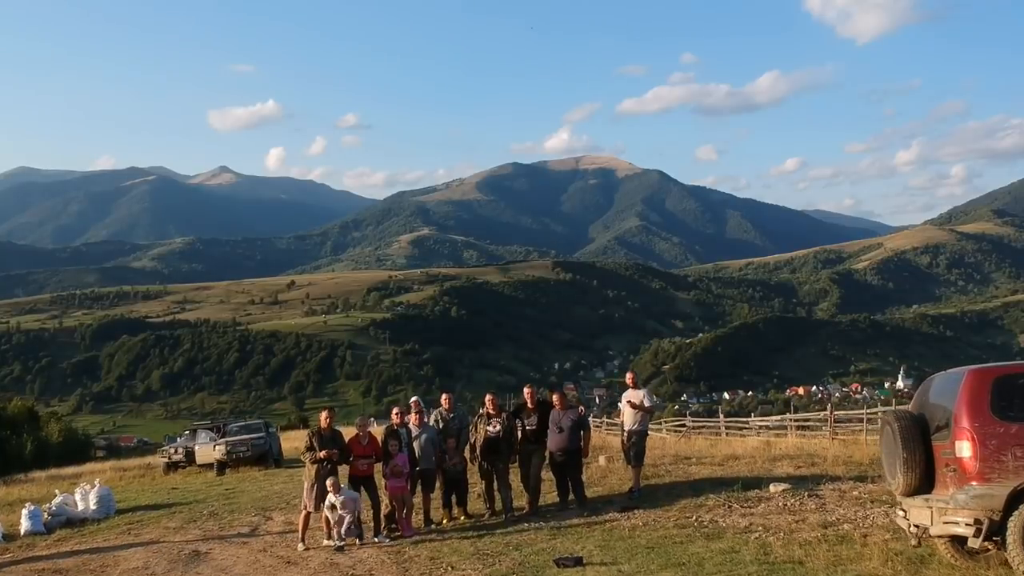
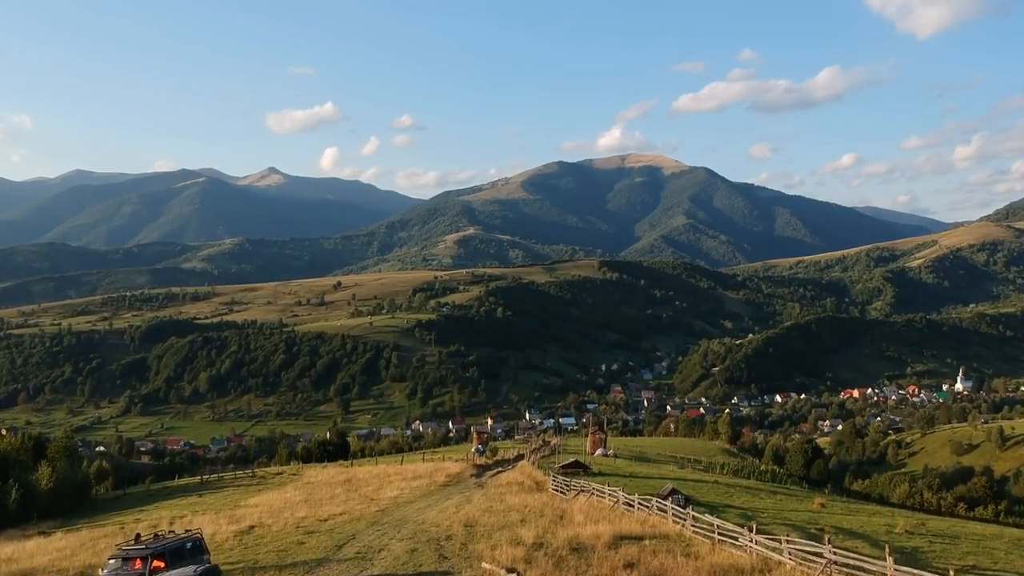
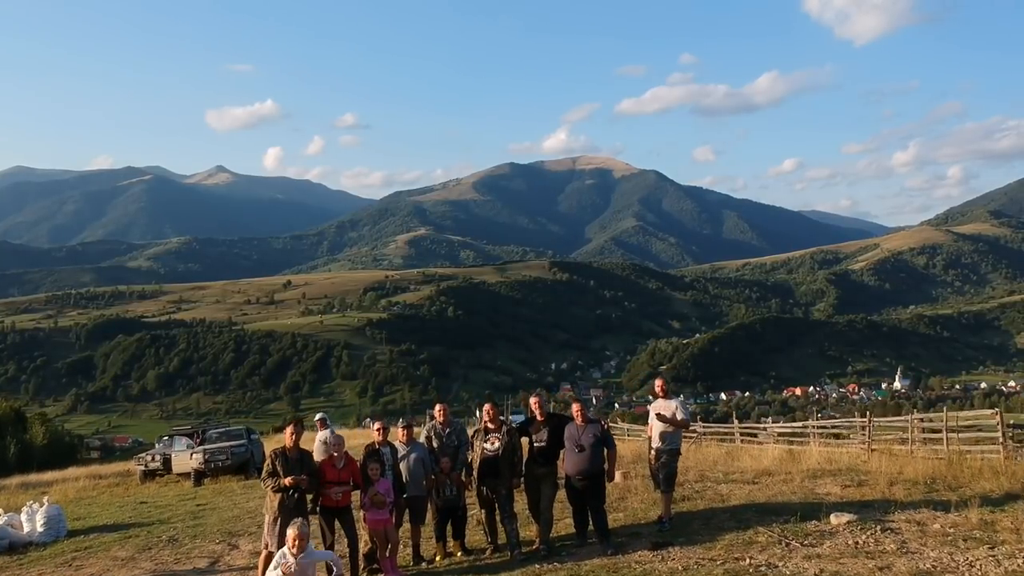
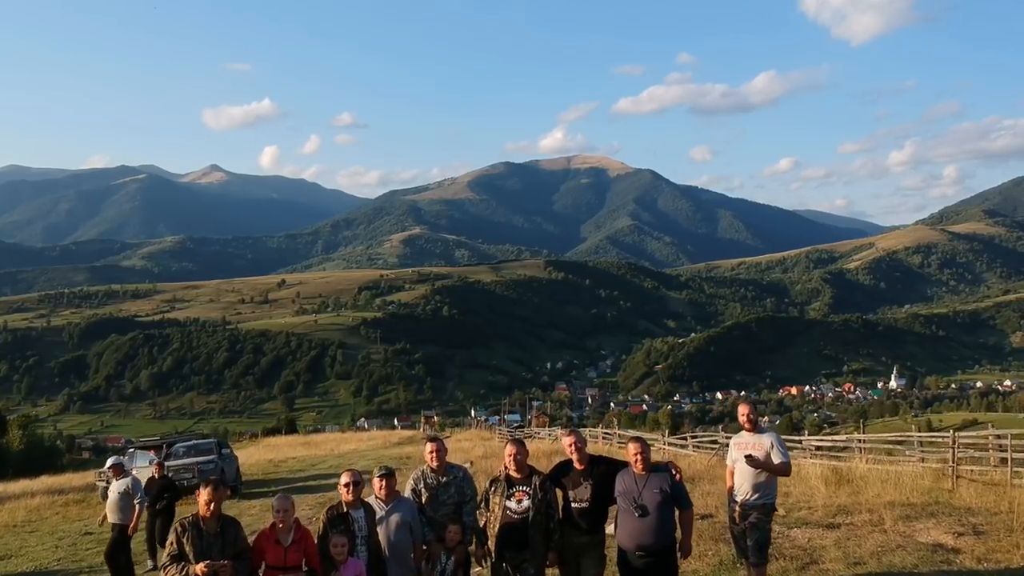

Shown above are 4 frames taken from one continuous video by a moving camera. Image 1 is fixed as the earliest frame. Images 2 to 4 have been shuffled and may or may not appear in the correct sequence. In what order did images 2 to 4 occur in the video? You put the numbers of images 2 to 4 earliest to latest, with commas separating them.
3, 4, 2
